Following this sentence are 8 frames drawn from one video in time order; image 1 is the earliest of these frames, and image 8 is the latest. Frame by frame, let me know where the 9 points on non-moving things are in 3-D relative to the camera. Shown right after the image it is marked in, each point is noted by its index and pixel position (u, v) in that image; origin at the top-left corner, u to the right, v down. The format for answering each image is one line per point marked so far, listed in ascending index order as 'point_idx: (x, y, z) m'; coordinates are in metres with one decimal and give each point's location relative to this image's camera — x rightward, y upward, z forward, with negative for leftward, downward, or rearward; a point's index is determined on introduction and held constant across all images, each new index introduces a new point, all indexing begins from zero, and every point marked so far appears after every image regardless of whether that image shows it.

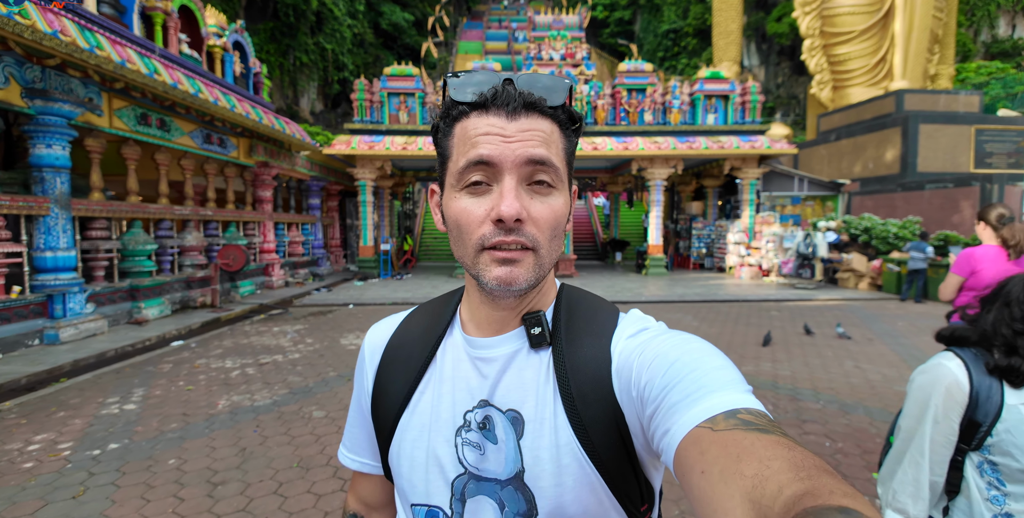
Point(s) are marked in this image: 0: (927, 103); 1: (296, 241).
0: (+13.9, +5.3, +16.5) m
1: (-6.0, +0.5, +13.1) m
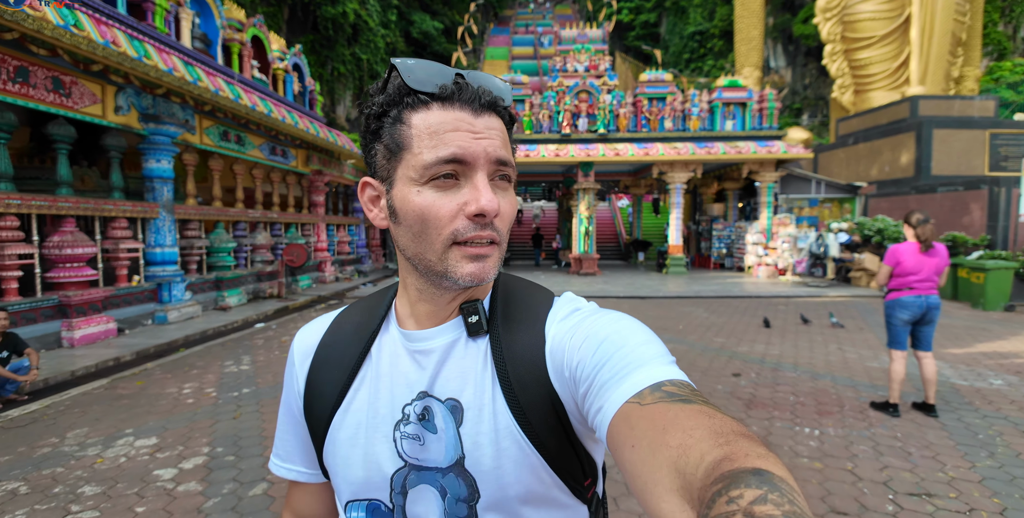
0: (+14.9, +5.2, +16.4) m
1: (-5.2, +0.6, +14.1) m
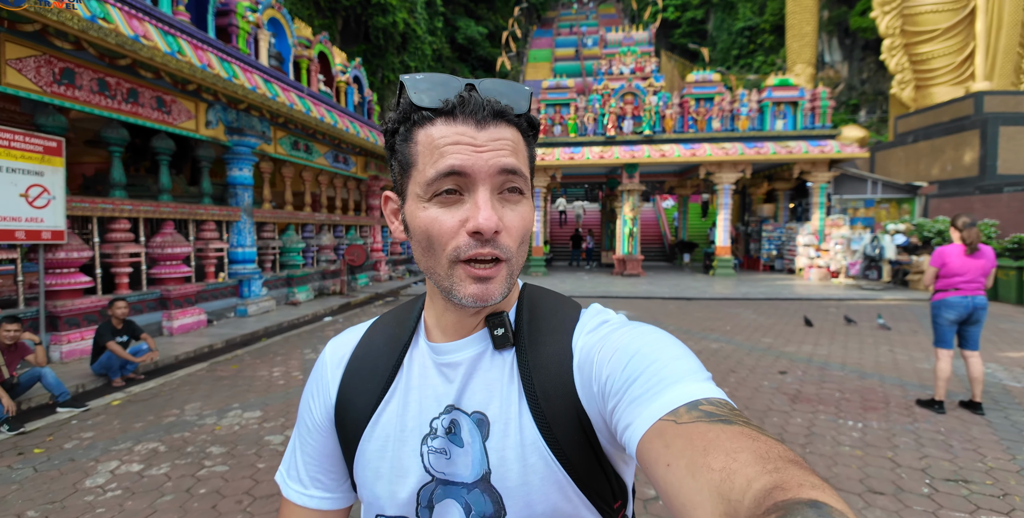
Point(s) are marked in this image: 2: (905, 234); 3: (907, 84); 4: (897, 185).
0: (+16.4, +5.1, +15.3) m
1: (-3.9, +0.6, +14.8) m
2: (+11.3, +0.7, +13.1) m
3: (+15.4, +6.8, +17.6) m
4: (+13.5, +2.6, +15.7) m
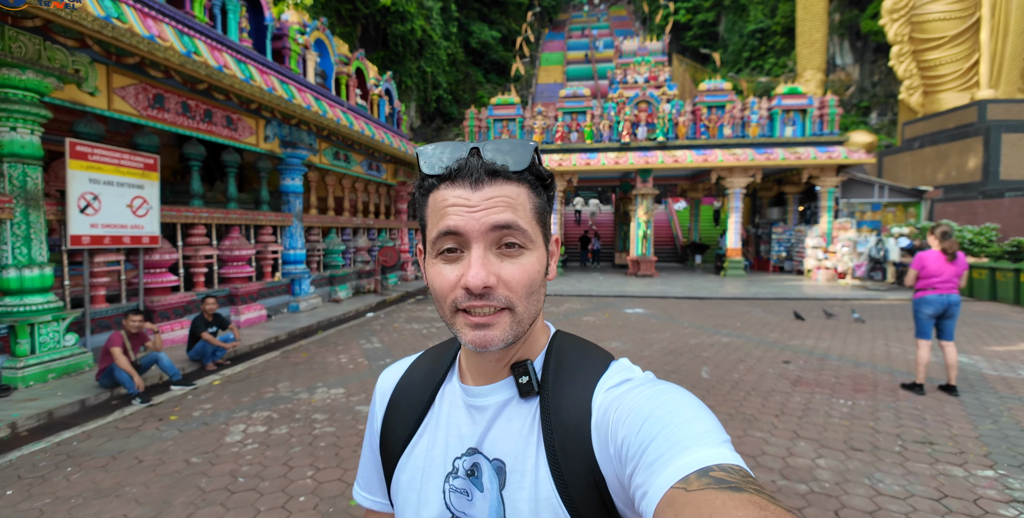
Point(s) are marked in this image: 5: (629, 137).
0: (+16.9, +5.0, +15.4) m
1: (-3.3, +0.6, +15.3) m
2: (+11.8, +0.7, +13.4) m
3: (+16.0, +6.7, +17.7) m
4: (+14.0, +2.5, +15.9) m
5: (+4.3, +4.5, +16.7) m
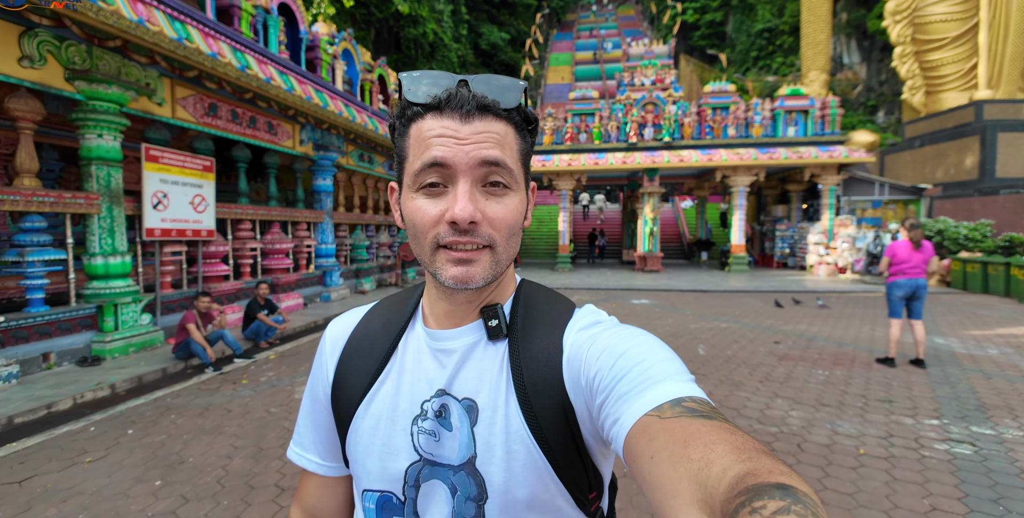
0: (+17.3, +5.1, +15.6) m
1: (-3.0, +0.7, +15.8) m
2: (+12.2, +0.8, +13.6) m
3: (+16.4, +6.8, +17.9) m
4: (+14.4, +2.6, +16.1) m
5: (+4.7, +4.6, +17.0) m
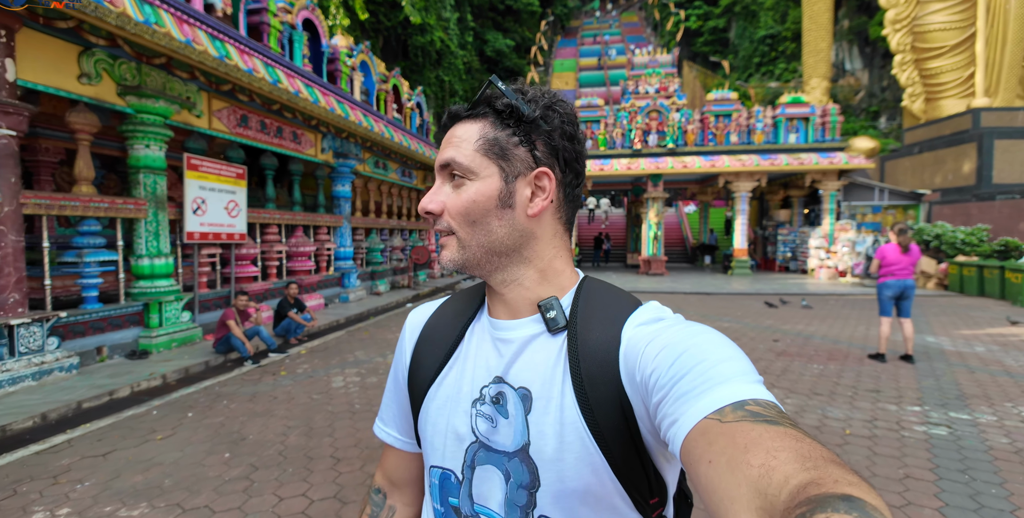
0: (+17.5, +5.0, +15.8) m
1: (-2.8, +0.5, +16.1) m
2: (+12.4, +0.6, +13.8) m
3: (+16.7, +6.7, +18.1) m
4: (+14.6, +2.5, +16.3) m
5: (+5.0, +4.5, +17.3) m
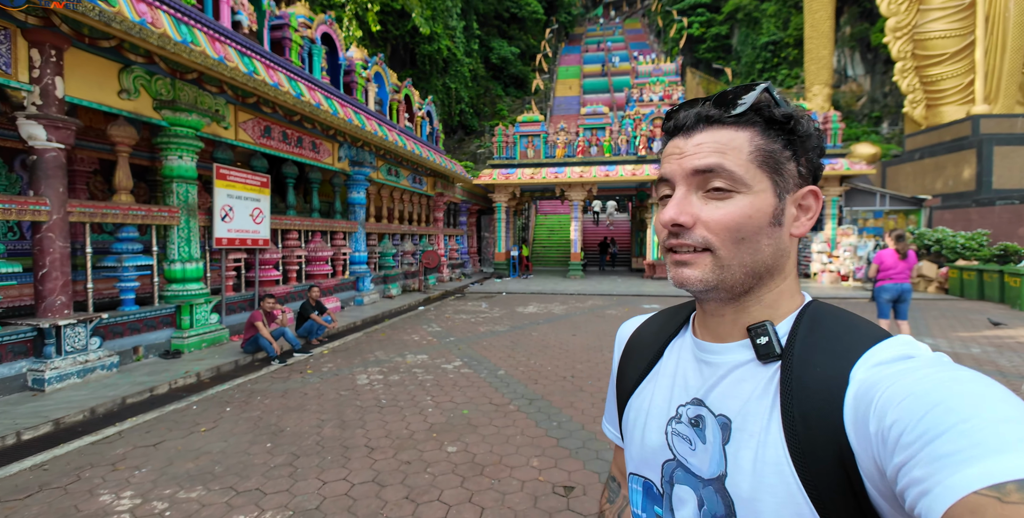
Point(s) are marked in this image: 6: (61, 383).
0: (+17.7, +4.8, +15.9) m
1: (-2.6, +0.4, +16.3) m
2: (+12.6, +0.5, +13.9) m
3: (+16.9, +6.5, +18.3) m
4: (+14.8, +2.3, +16.4) m
5: (+5.2, +4.3, +17.5) m
6: (-4.5, -1.2, +4.5) m
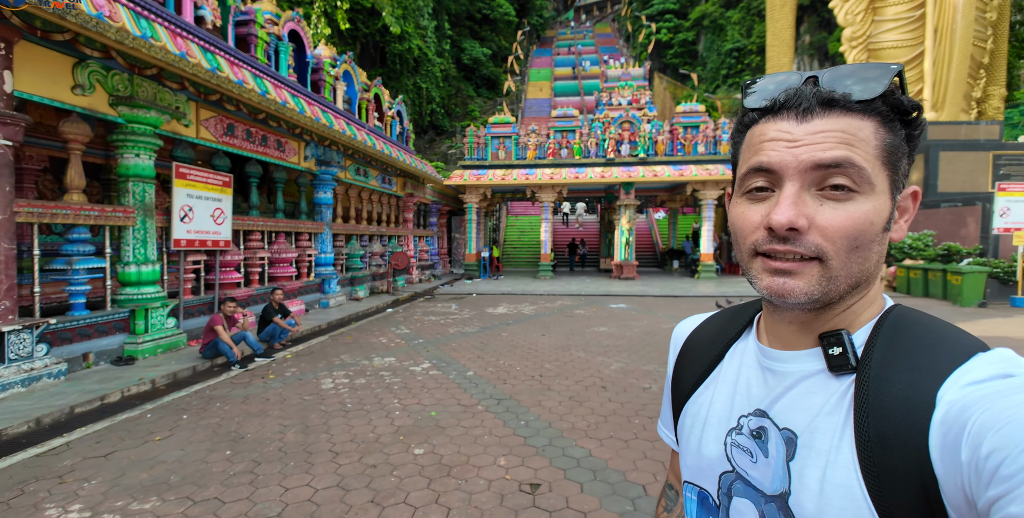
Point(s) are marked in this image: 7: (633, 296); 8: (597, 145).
0: (+16.7, +4.8, +17.0) m
1: (-3.6, +0.3, +16.2) m
2: (+11.6, +0.5, +14.7) m
3: (+15.7, +6.5, +19.3) m
4: (+13.7, +2.3, +17.3) m
5: (+4.1, +4.3, +17.8) m
6: (-4.8, -1.3, +4.2) m
7: (+3.3, -1.0, +12.3) m
8: (+3.4, +4.7, +18.3) m
